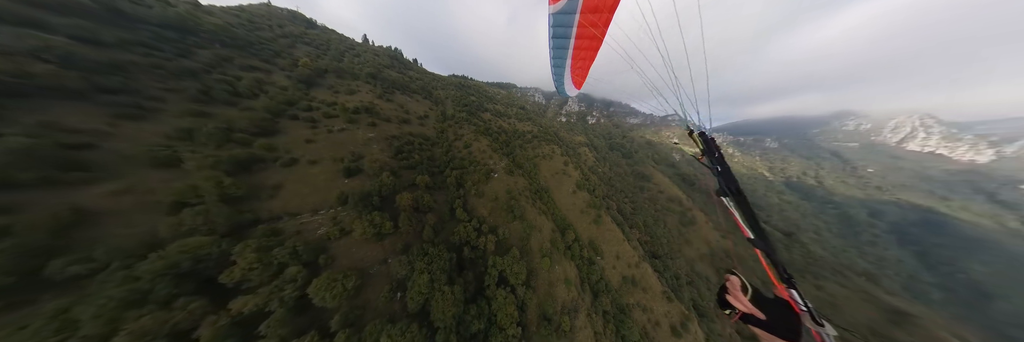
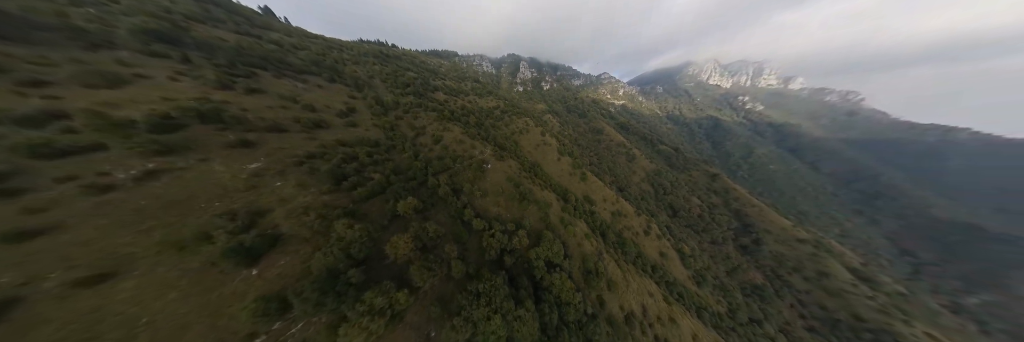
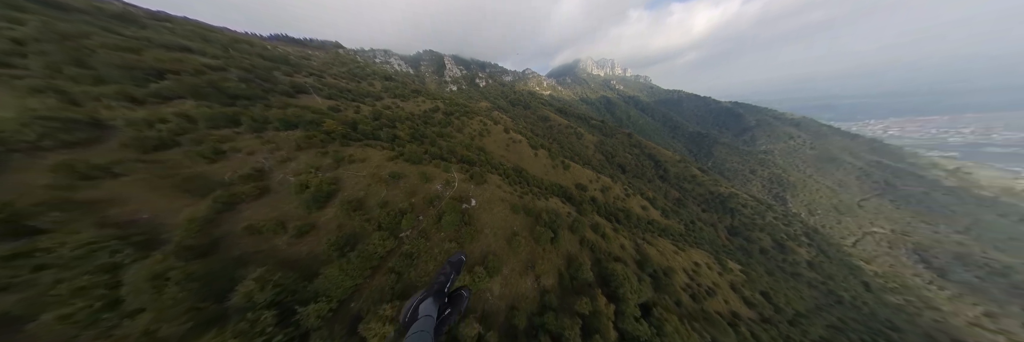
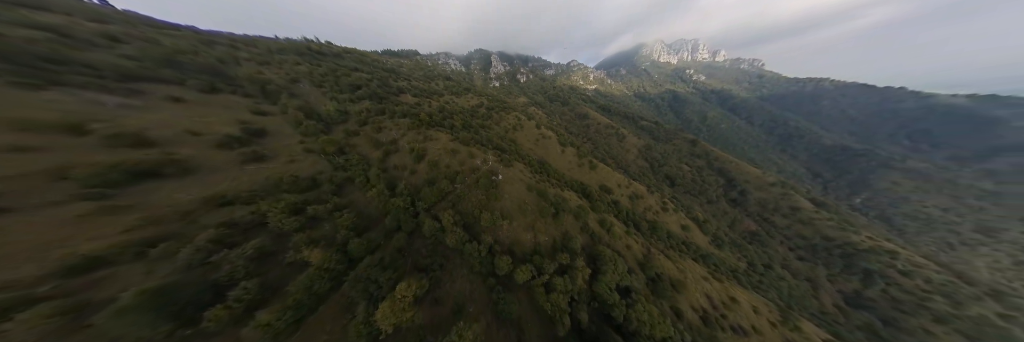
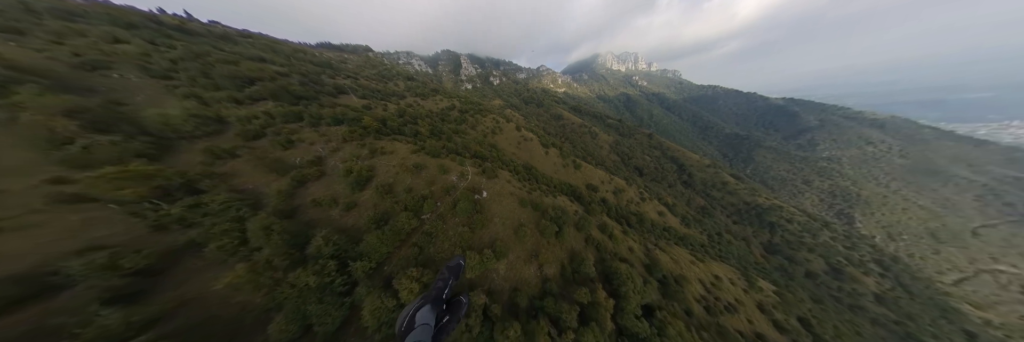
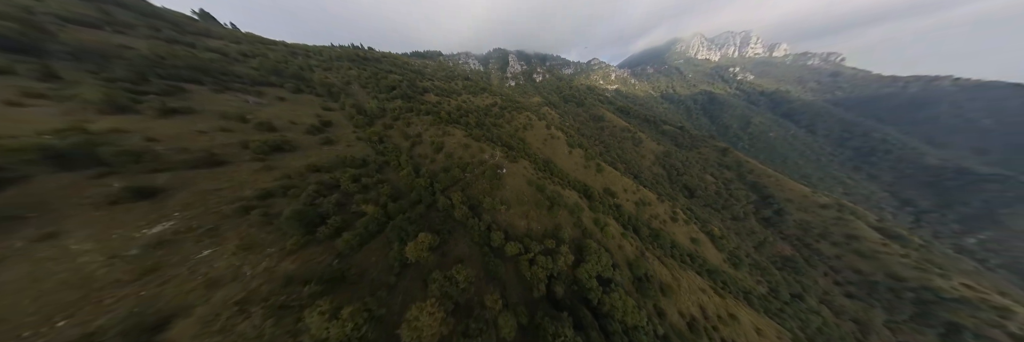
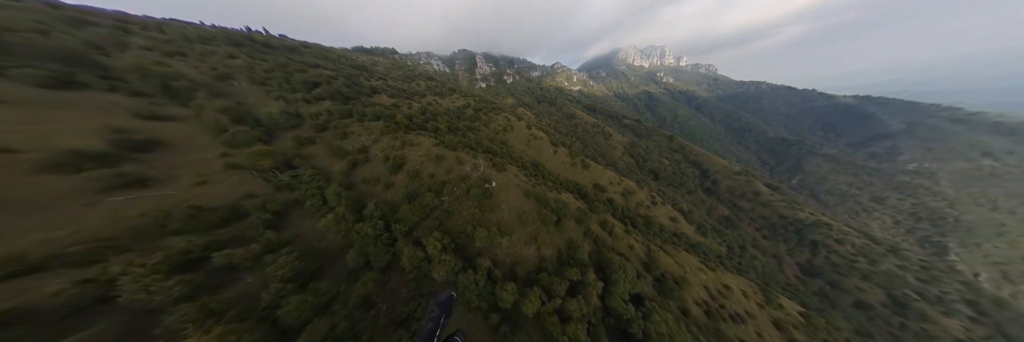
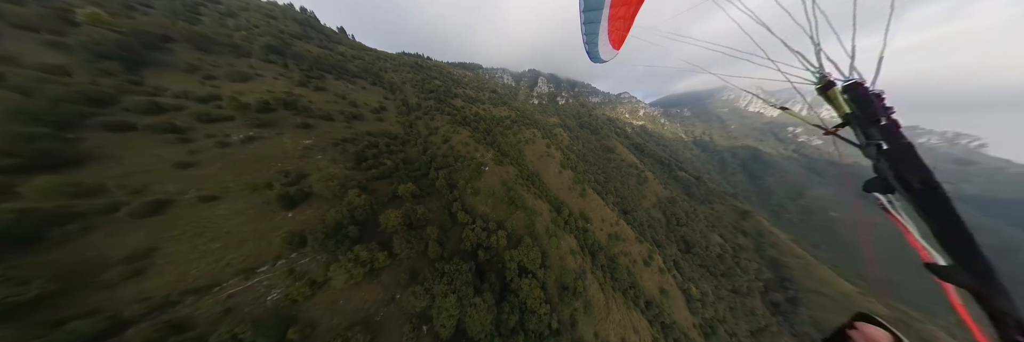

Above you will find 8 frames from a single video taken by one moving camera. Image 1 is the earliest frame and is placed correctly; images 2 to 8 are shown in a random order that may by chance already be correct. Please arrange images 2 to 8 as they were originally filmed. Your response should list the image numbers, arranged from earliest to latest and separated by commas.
8, 2, 6, 4, 7, 5, 3
